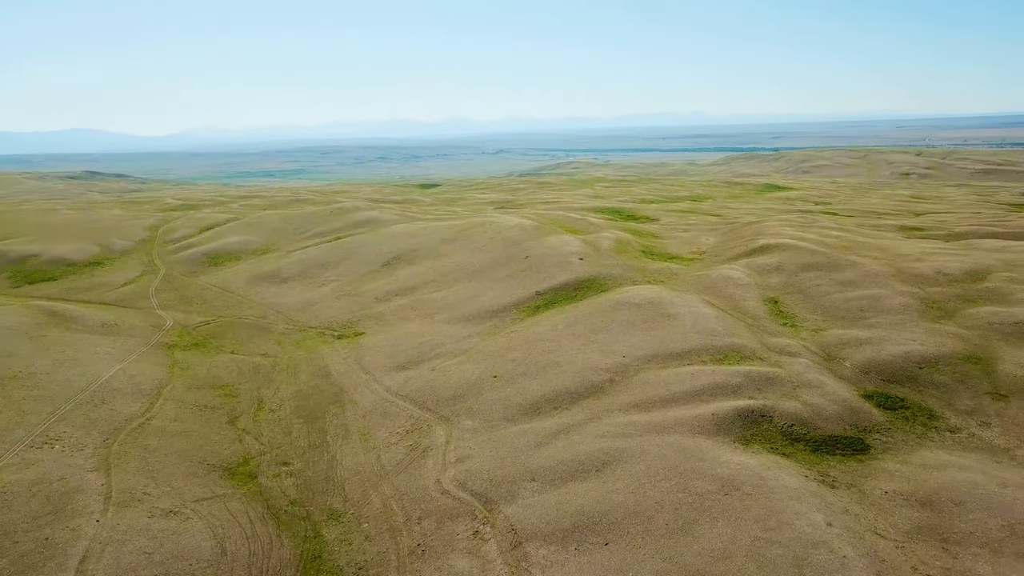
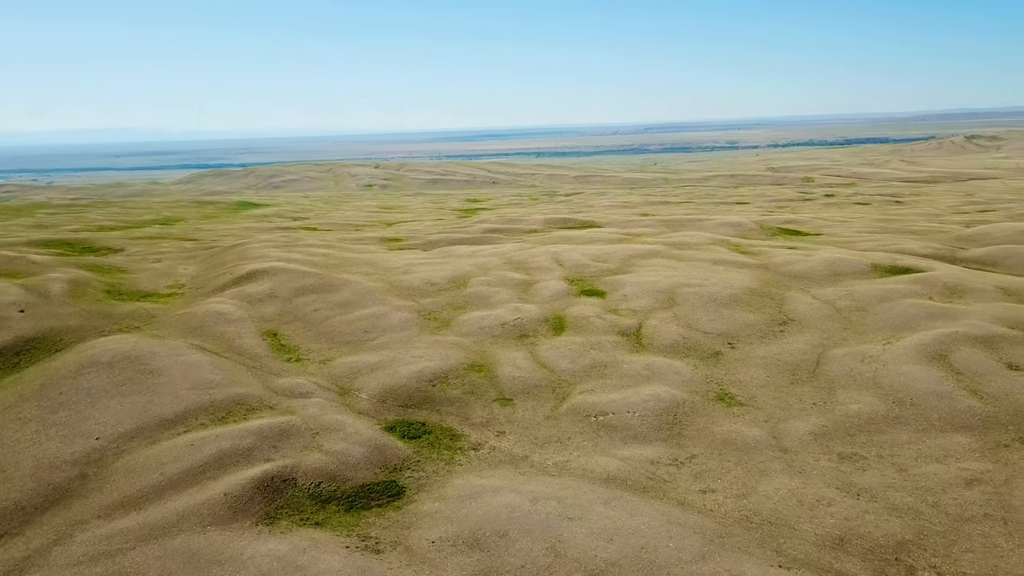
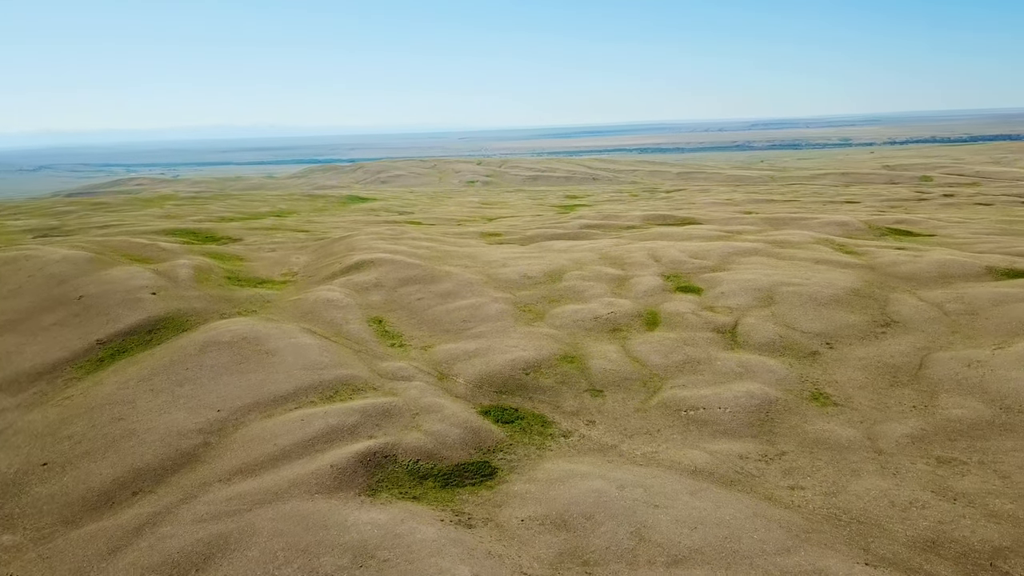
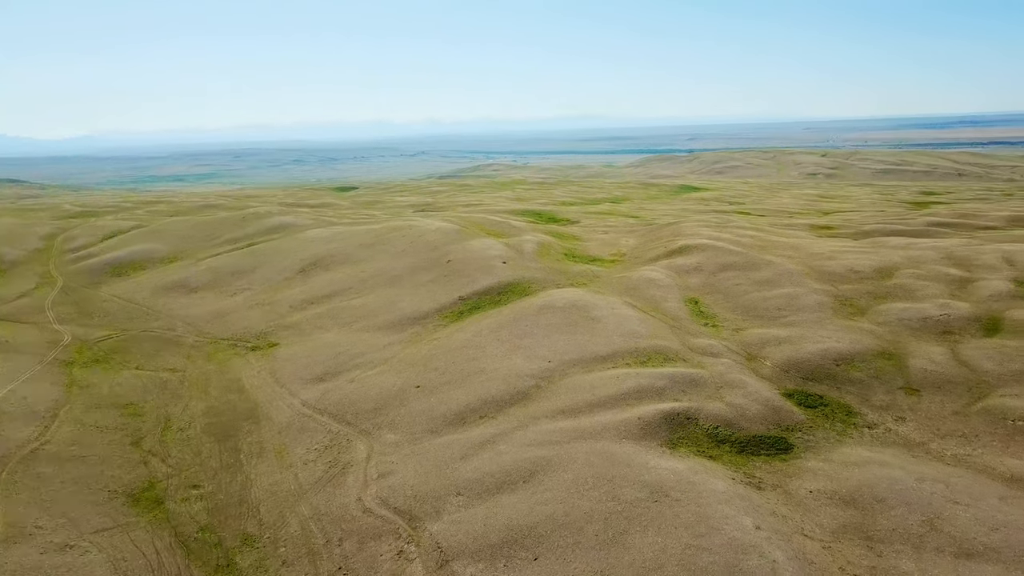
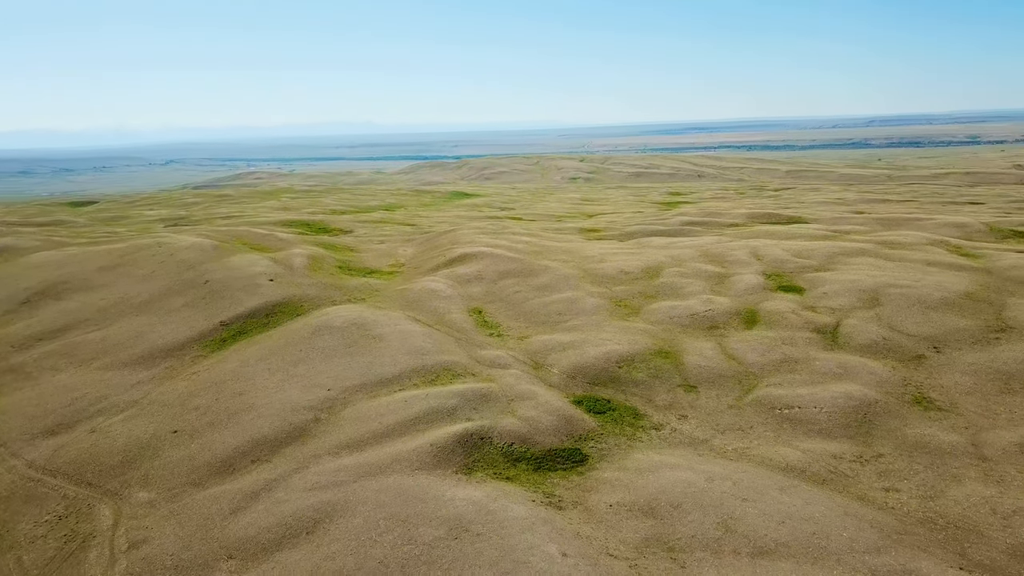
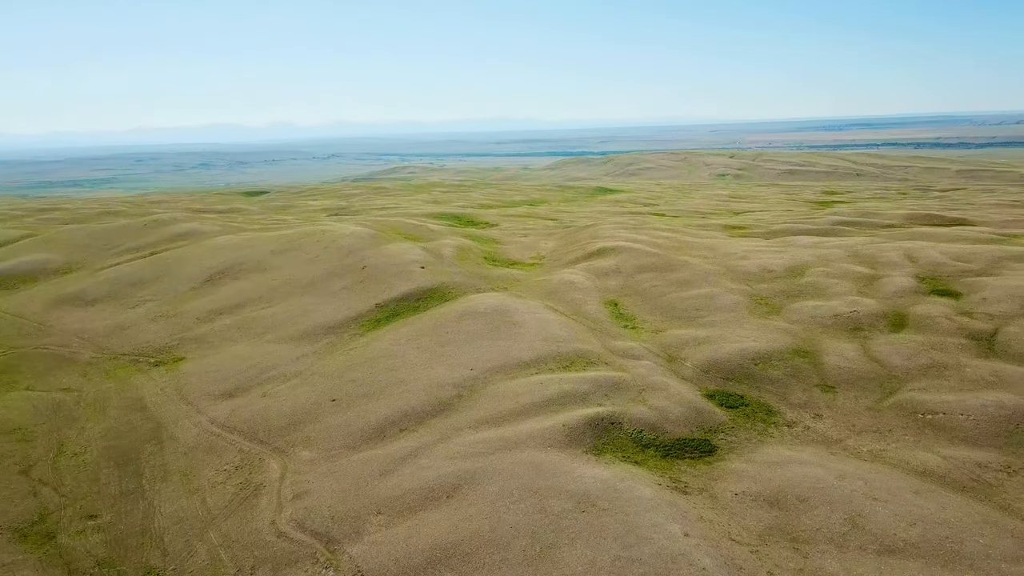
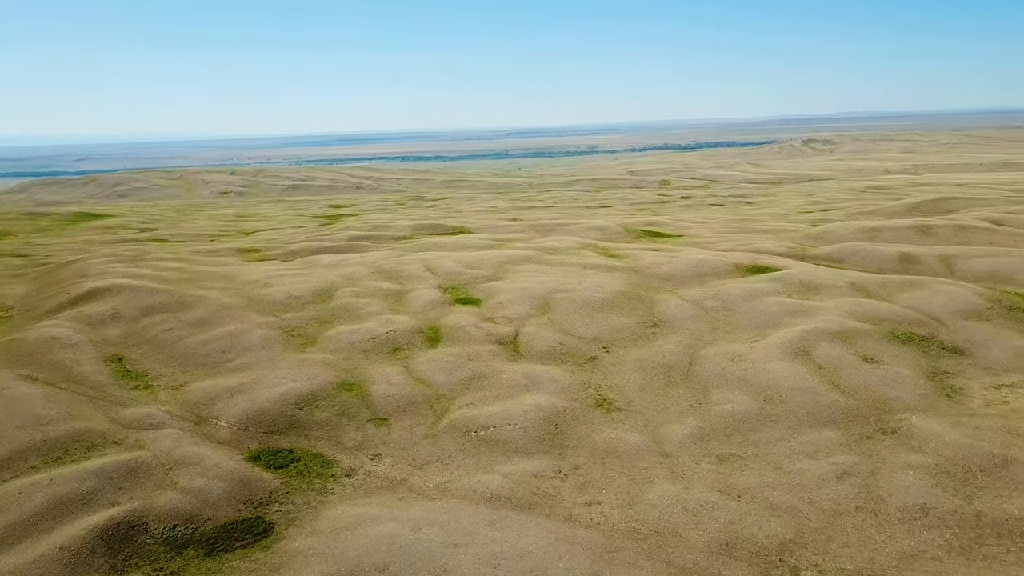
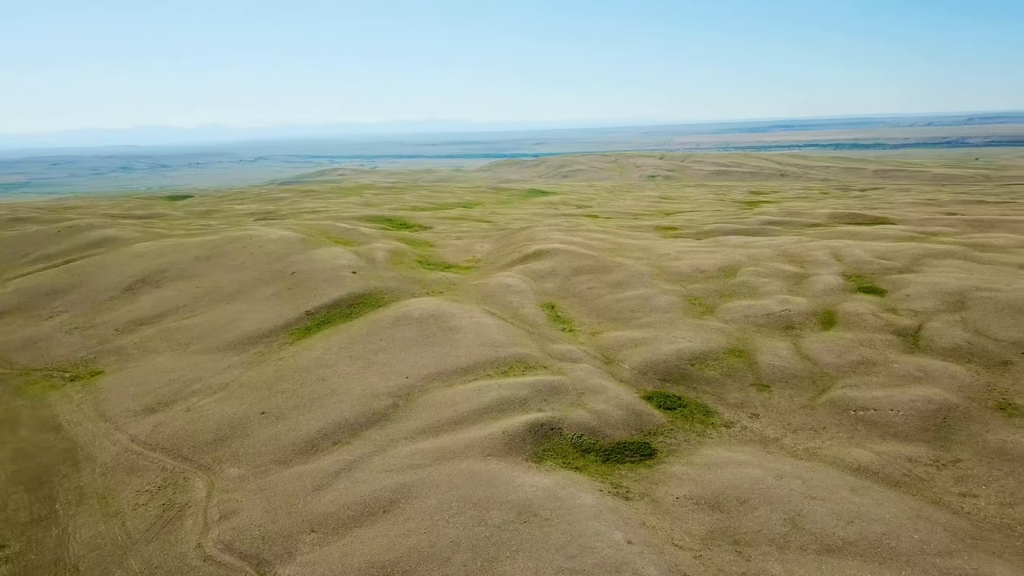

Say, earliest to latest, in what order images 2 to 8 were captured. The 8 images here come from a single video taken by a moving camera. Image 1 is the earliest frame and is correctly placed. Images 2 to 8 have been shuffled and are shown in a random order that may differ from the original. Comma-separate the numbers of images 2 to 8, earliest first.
4, 6, 8, 5, 3, 2, 7
